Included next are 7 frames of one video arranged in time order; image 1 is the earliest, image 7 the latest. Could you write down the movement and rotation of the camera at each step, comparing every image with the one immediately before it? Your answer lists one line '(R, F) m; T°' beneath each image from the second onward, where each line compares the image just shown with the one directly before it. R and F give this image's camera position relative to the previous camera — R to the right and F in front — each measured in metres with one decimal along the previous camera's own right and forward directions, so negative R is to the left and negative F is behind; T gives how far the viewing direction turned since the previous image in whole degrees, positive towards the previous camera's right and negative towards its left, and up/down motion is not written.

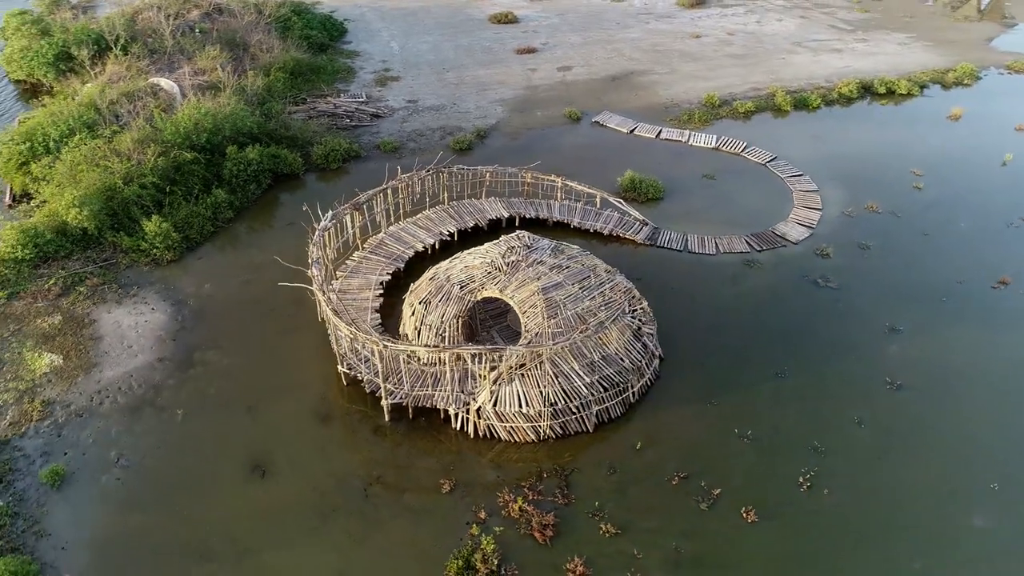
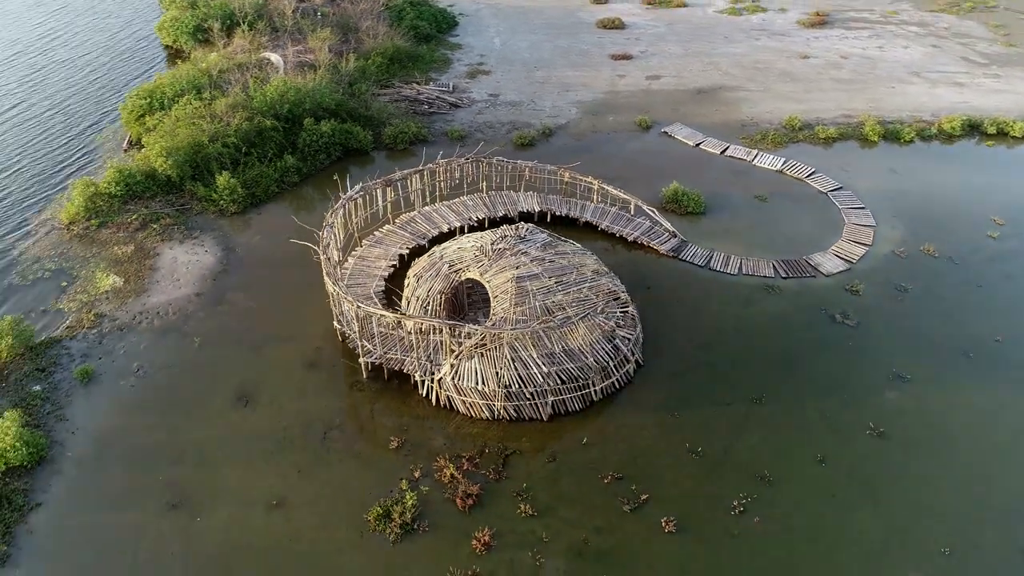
(+4.2, -0.6) m; -11°
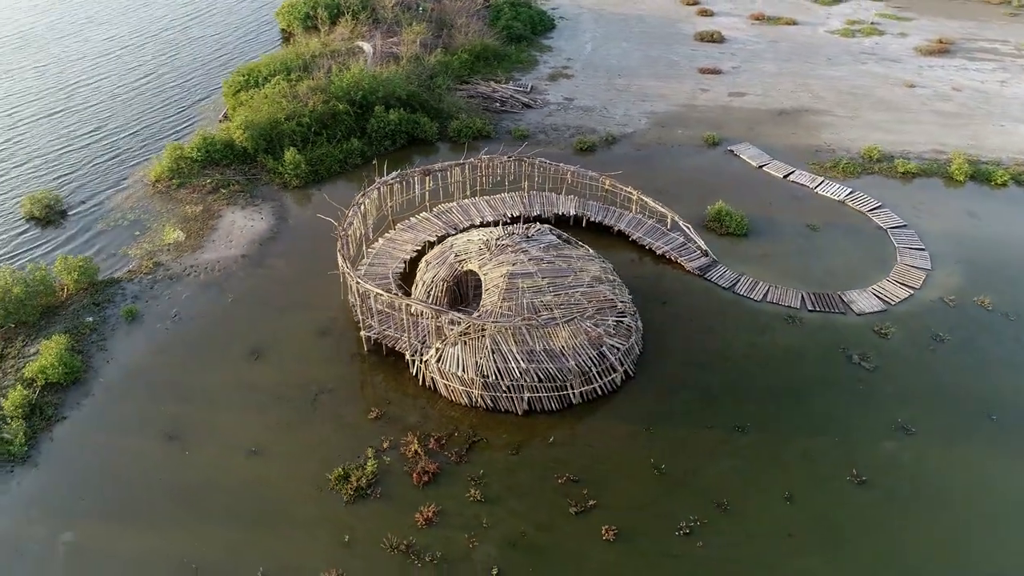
(+3.4, -0.3) m; -9°
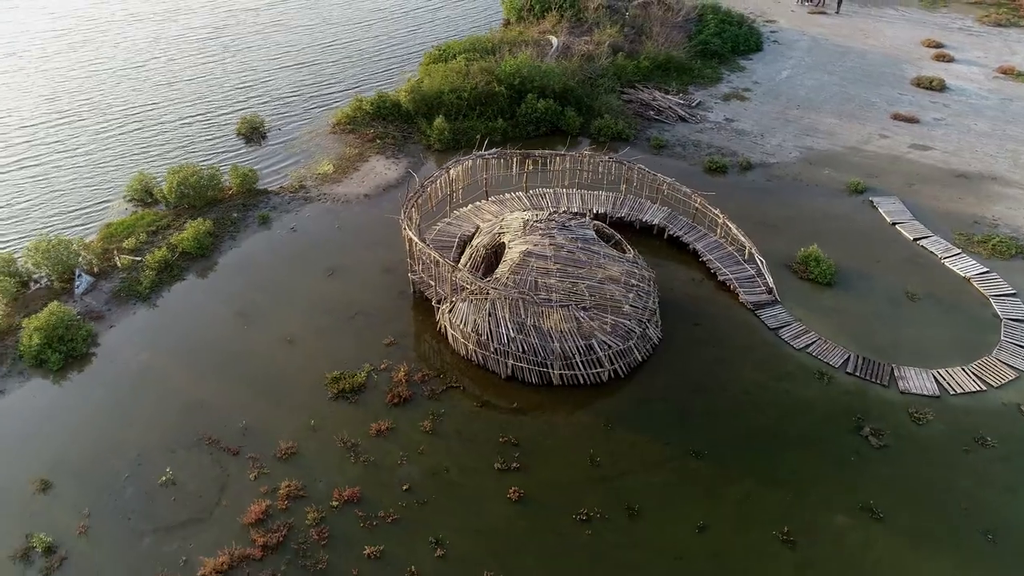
(+6.9, -0.8) m; -19°
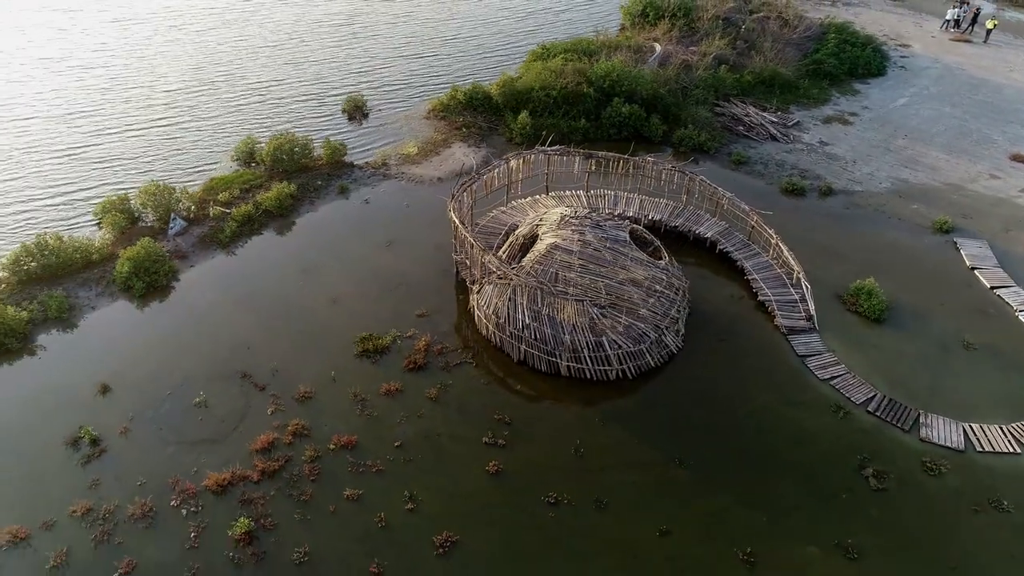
(+3.3, -0.7) m; -10°
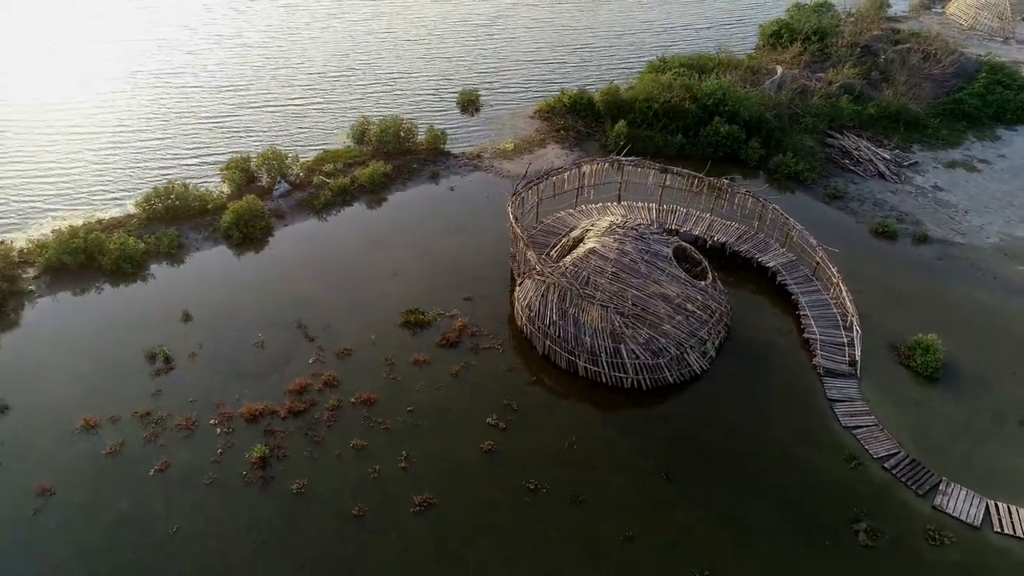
(+3.6, -0.8) m; -11°
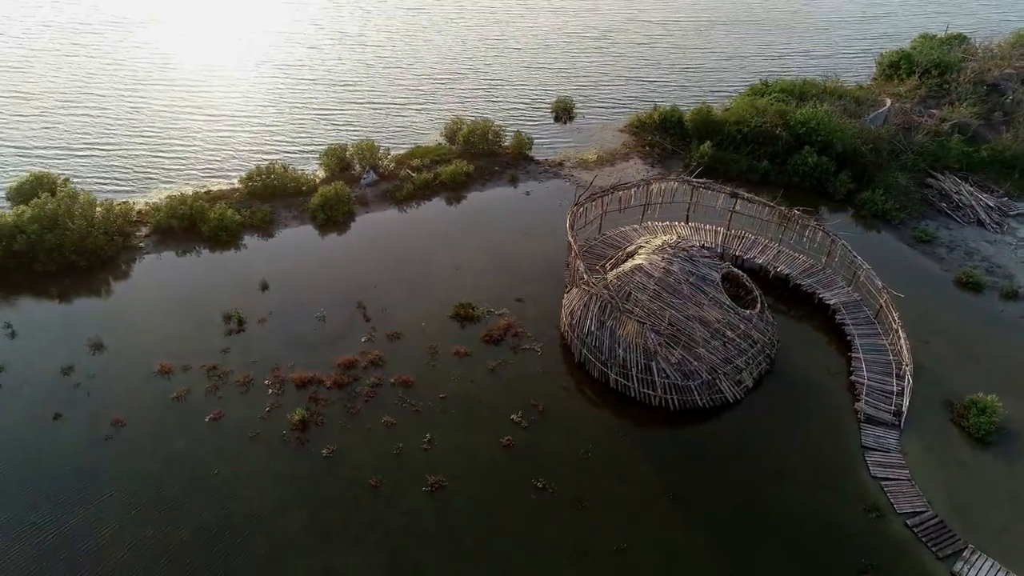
(+2.3, -0.7) m; -9°
